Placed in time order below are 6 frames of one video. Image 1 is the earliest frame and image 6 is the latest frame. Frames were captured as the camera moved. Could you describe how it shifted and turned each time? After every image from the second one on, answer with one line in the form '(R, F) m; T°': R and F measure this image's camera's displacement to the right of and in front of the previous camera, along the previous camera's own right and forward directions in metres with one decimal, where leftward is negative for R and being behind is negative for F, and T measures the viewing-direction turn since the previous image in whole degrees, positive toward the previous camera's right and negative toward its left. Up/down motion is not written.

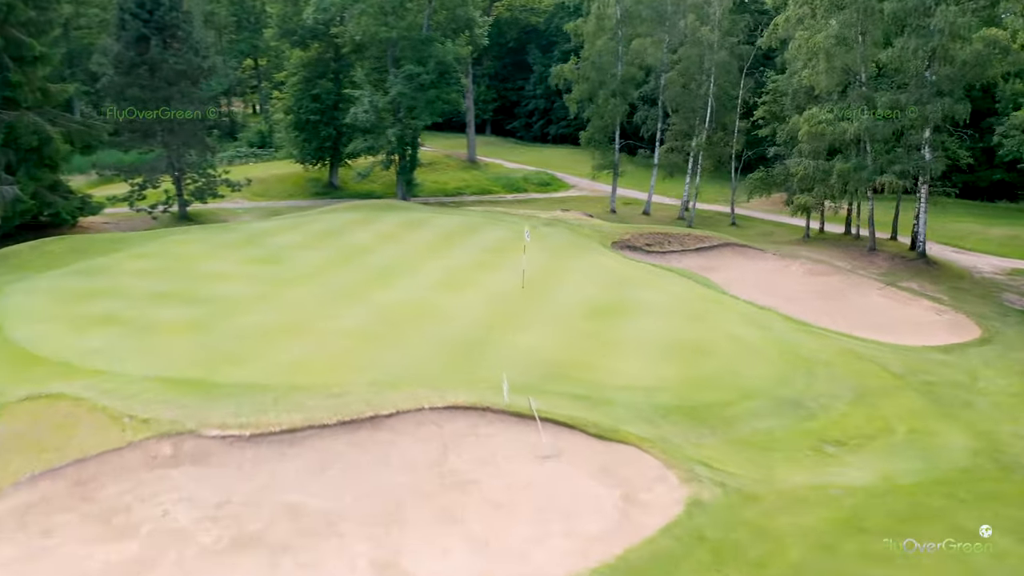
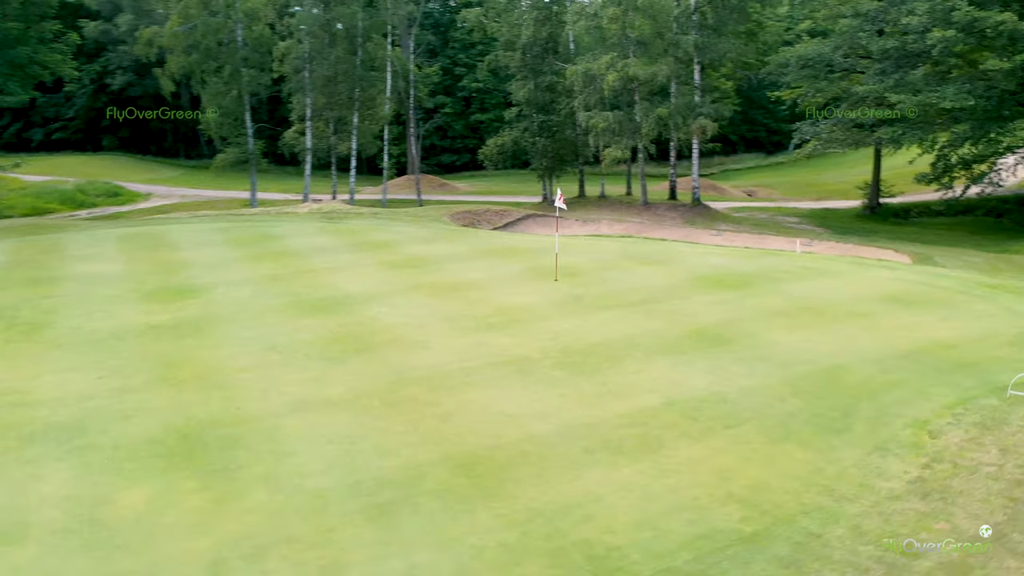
(-8.5, +9.8) m; +39°
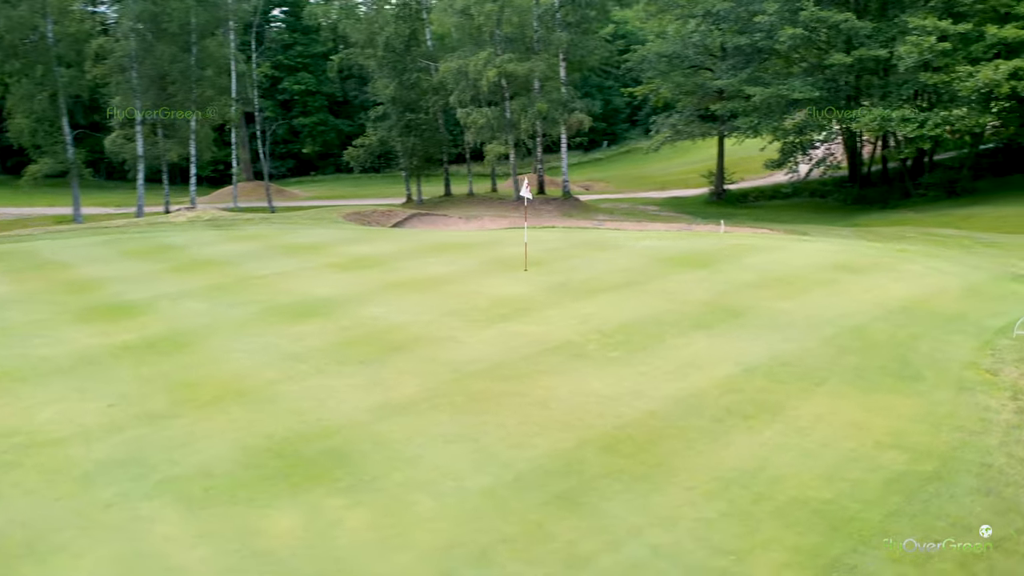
(-2.7, +0.5) m; +14°
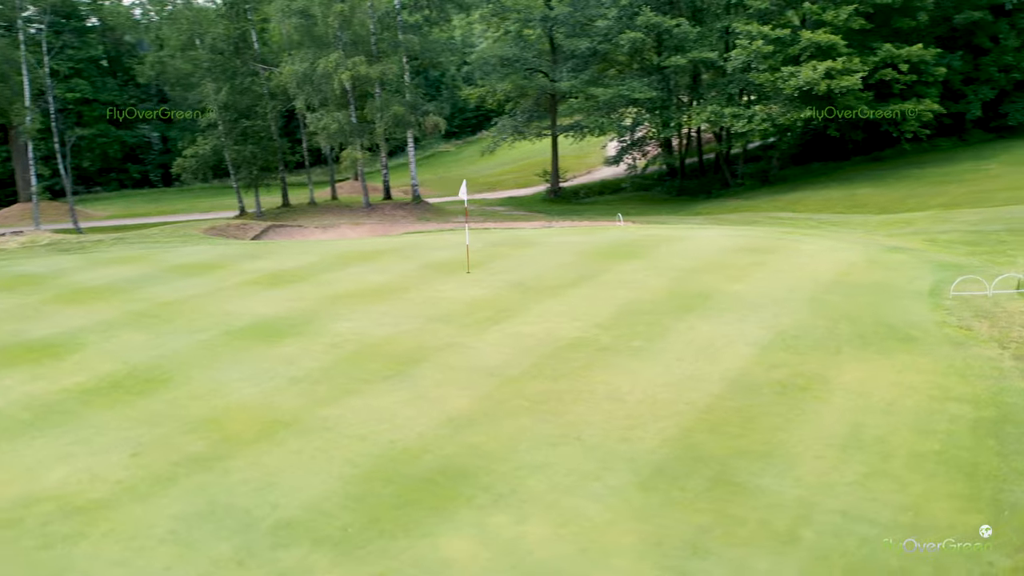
(-2.5, +0.5) m; +15°
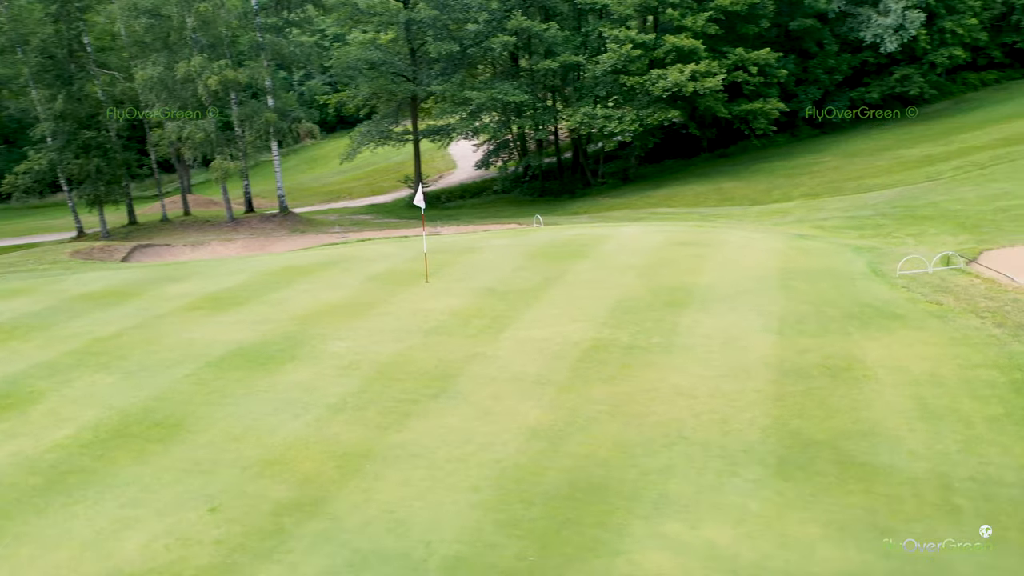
(-2.2, +0.5) m; +13°
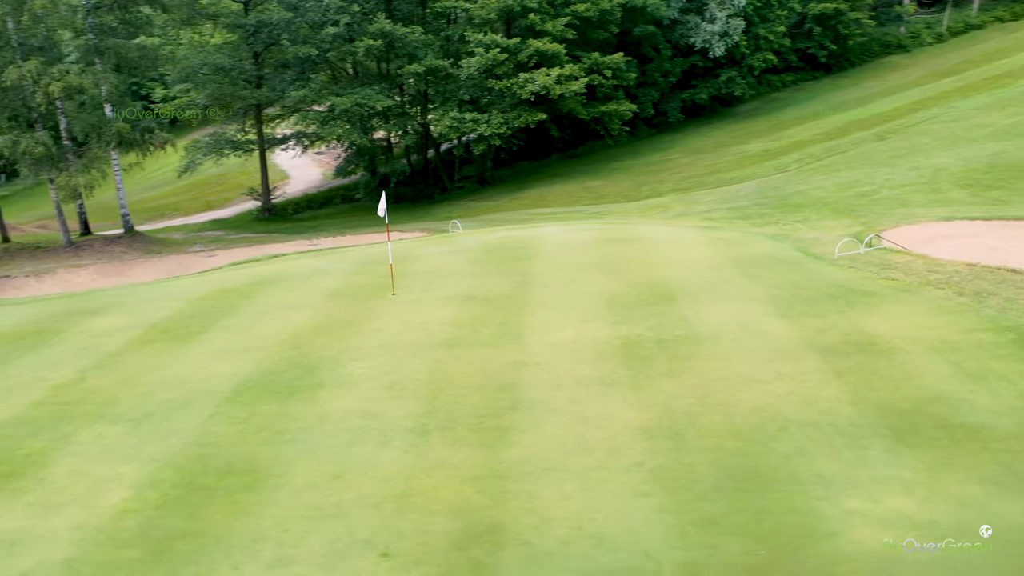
(-2.5, +0.5) m; +14°
